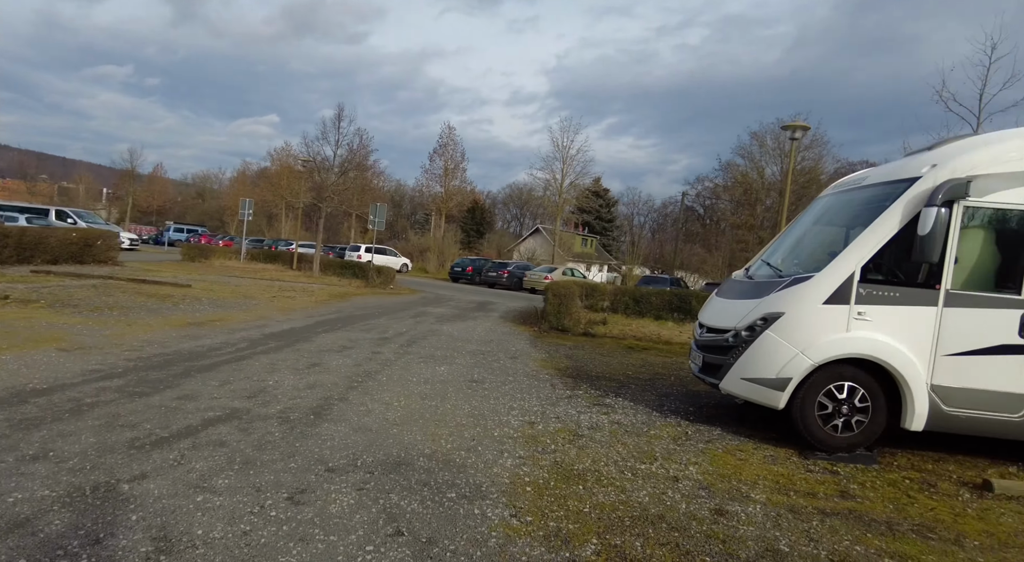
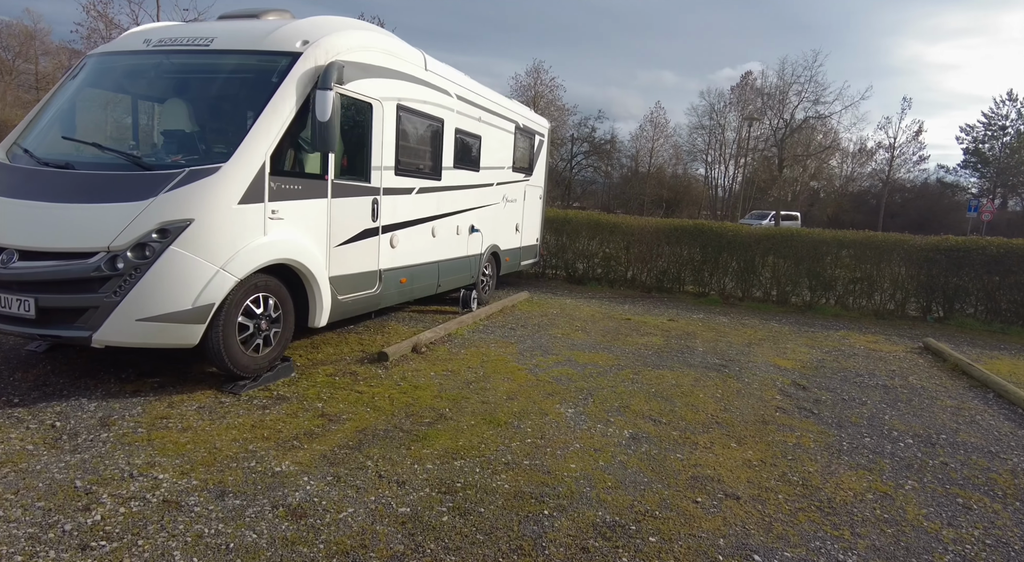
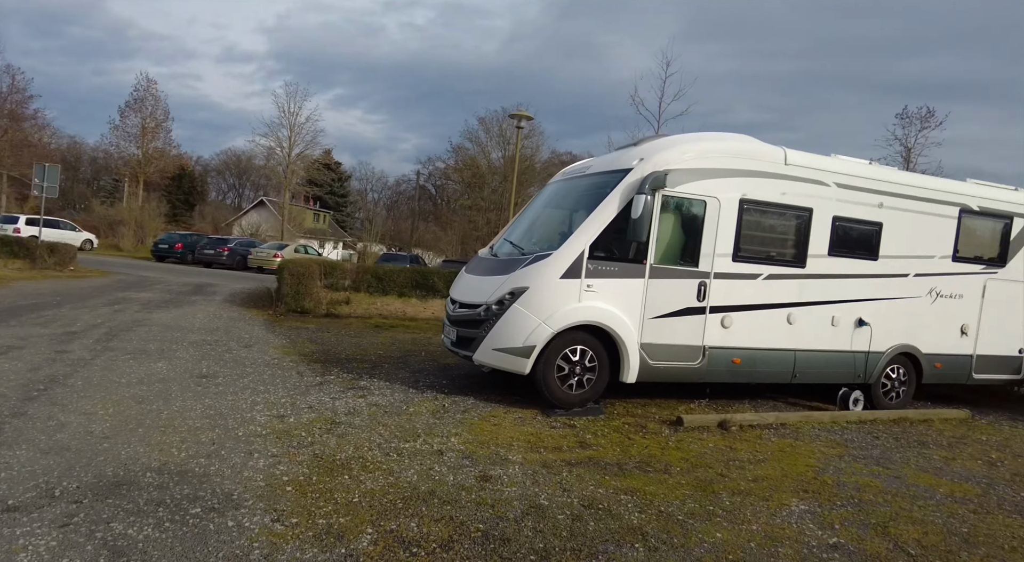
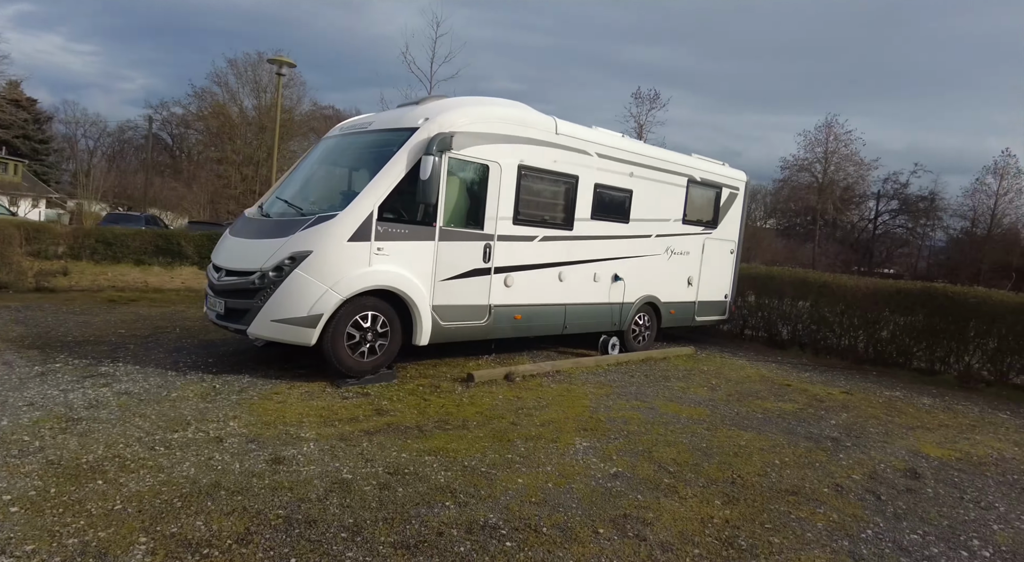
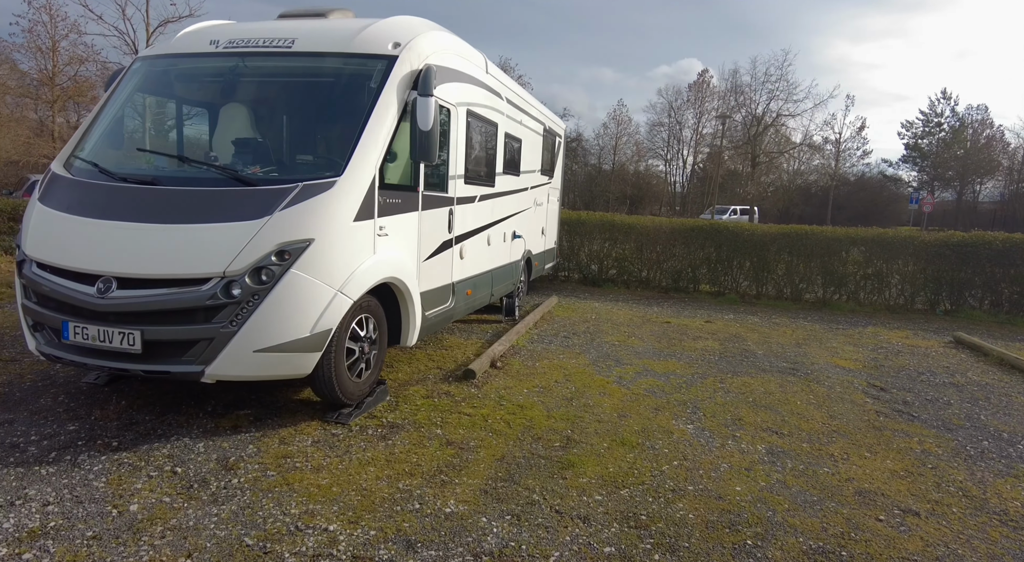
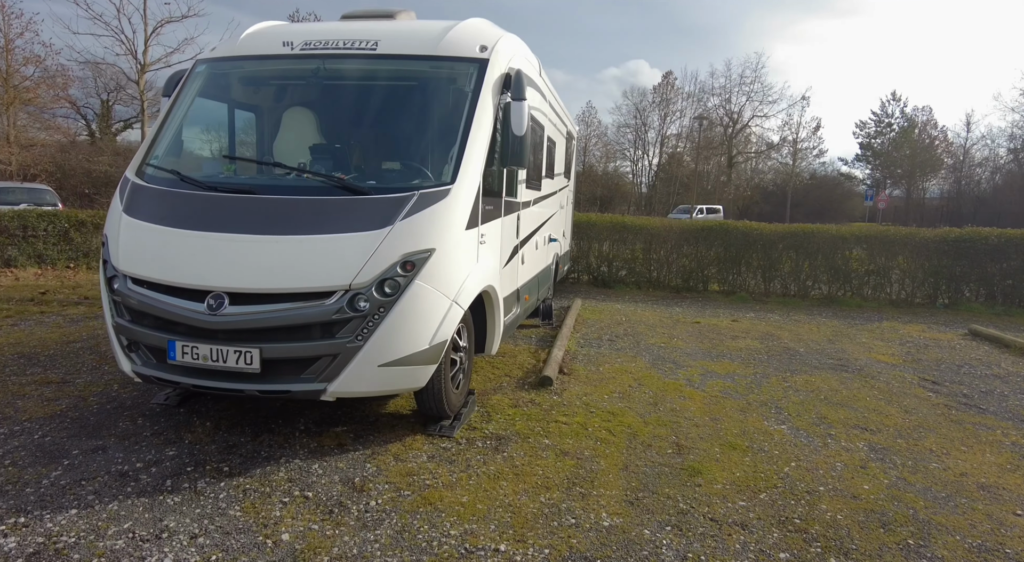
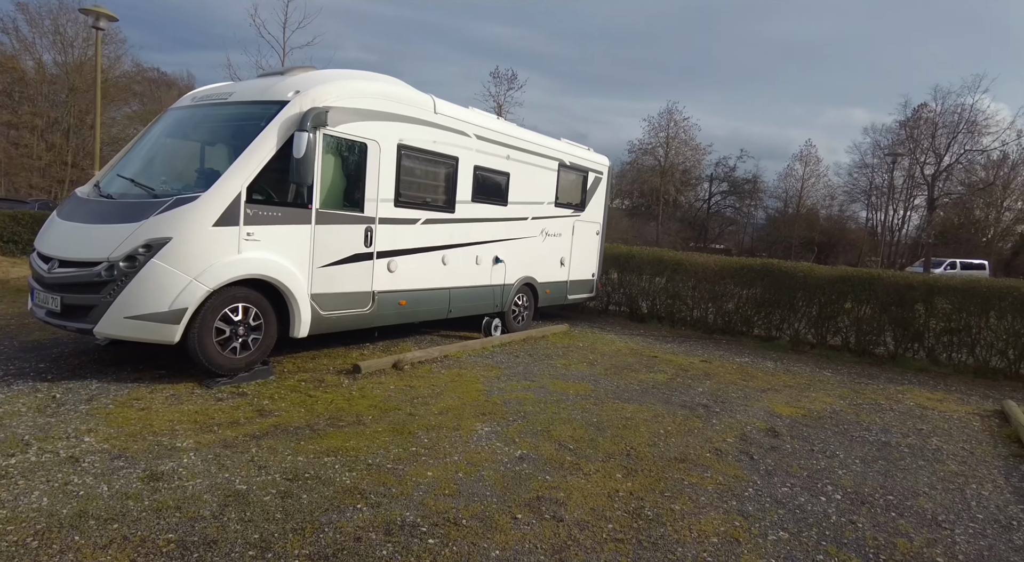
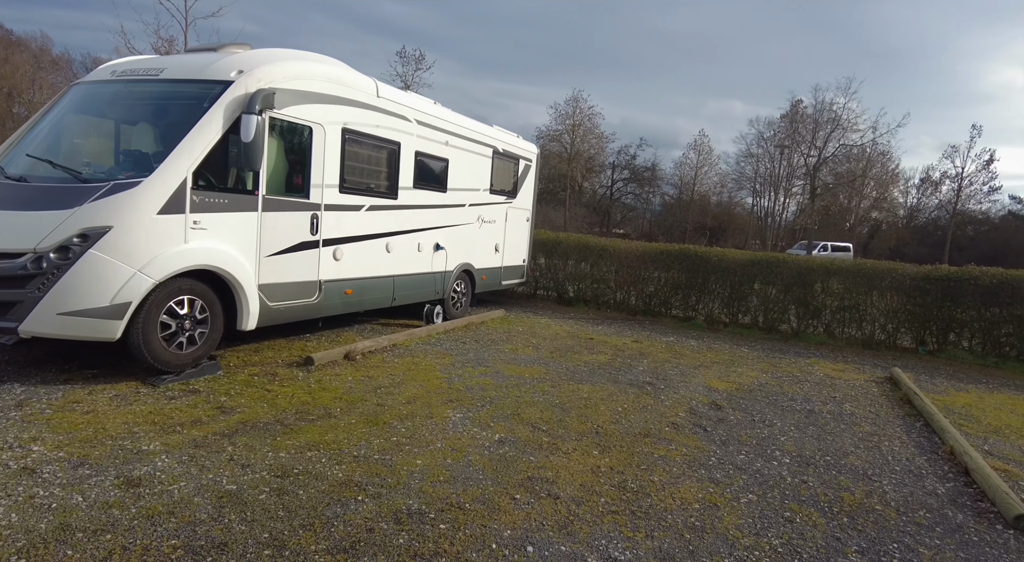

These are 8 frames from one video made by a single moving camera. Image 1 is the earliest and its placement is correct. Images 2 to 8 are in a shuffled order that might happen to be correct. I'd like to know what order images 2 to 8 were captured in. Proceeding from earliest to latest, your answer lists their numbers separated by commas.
3, 4, 7, 8, 2, 5, 6
